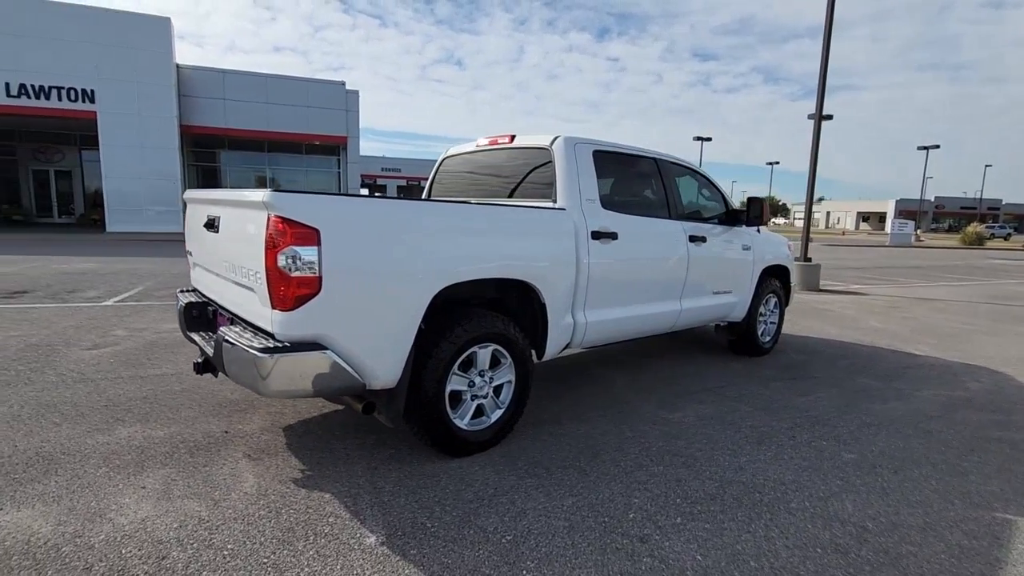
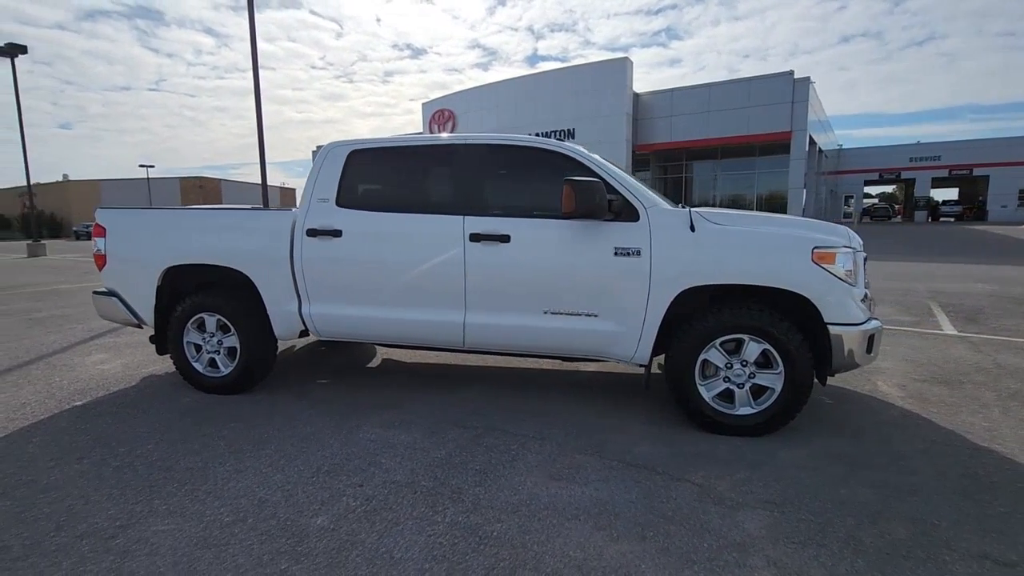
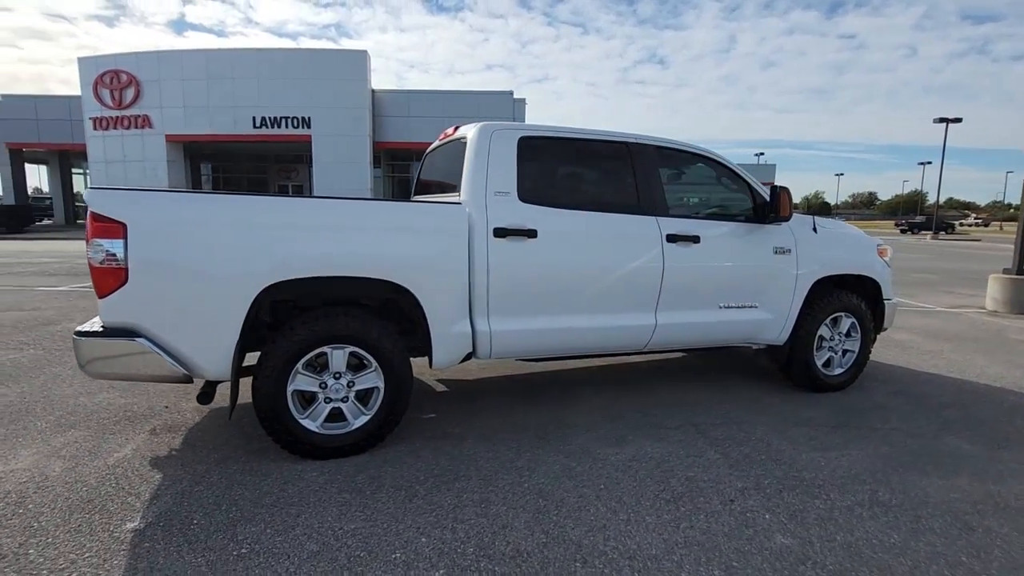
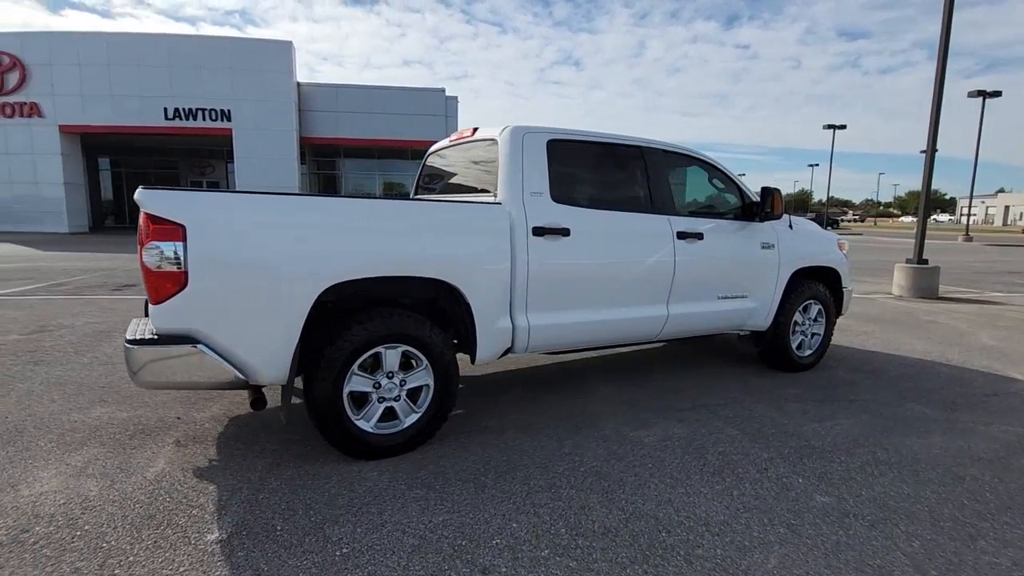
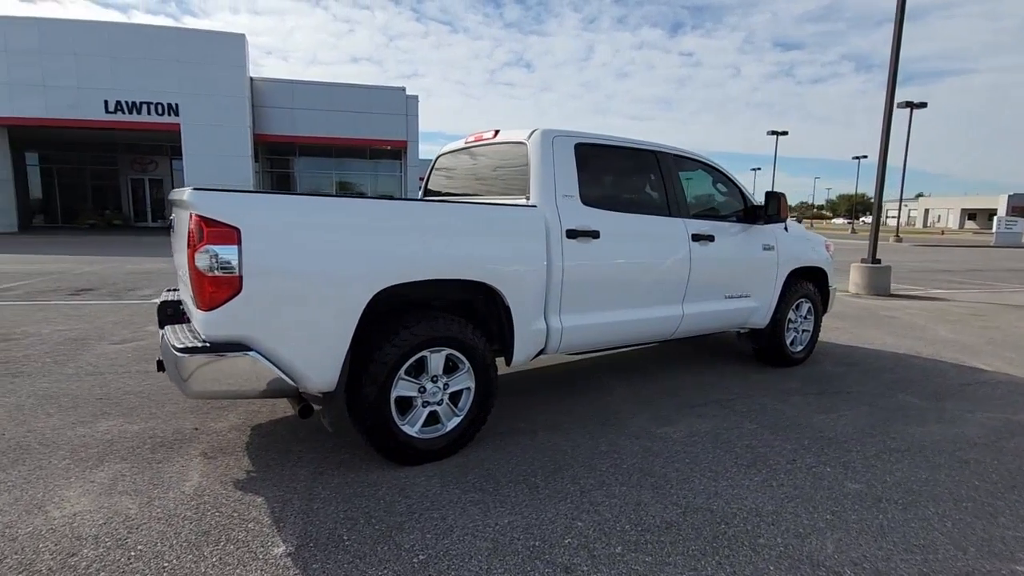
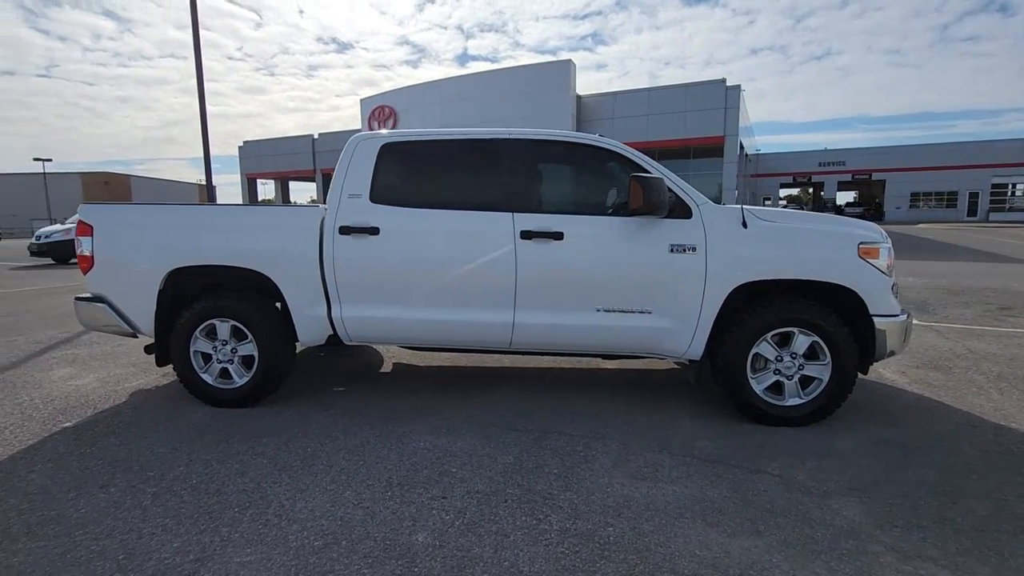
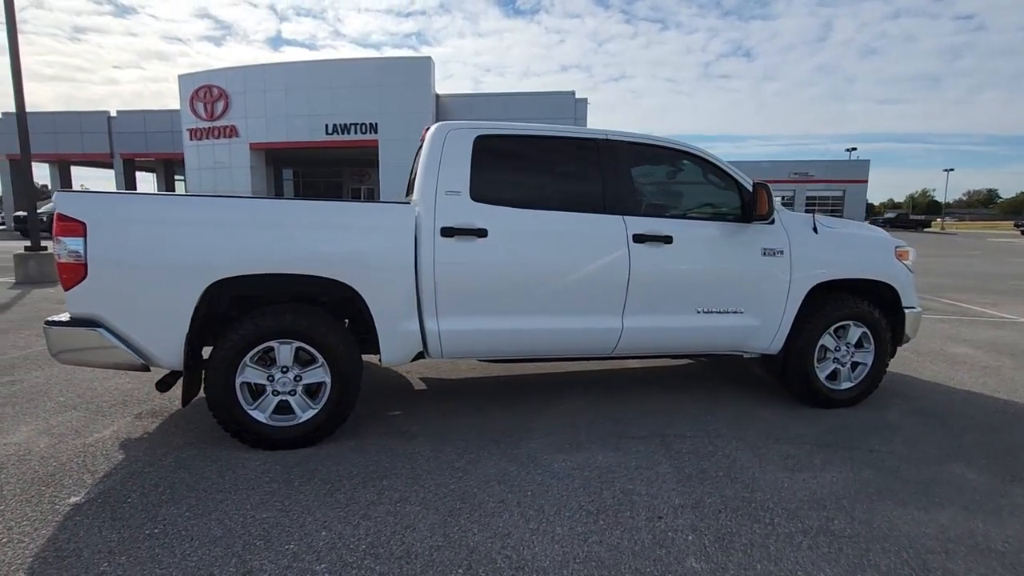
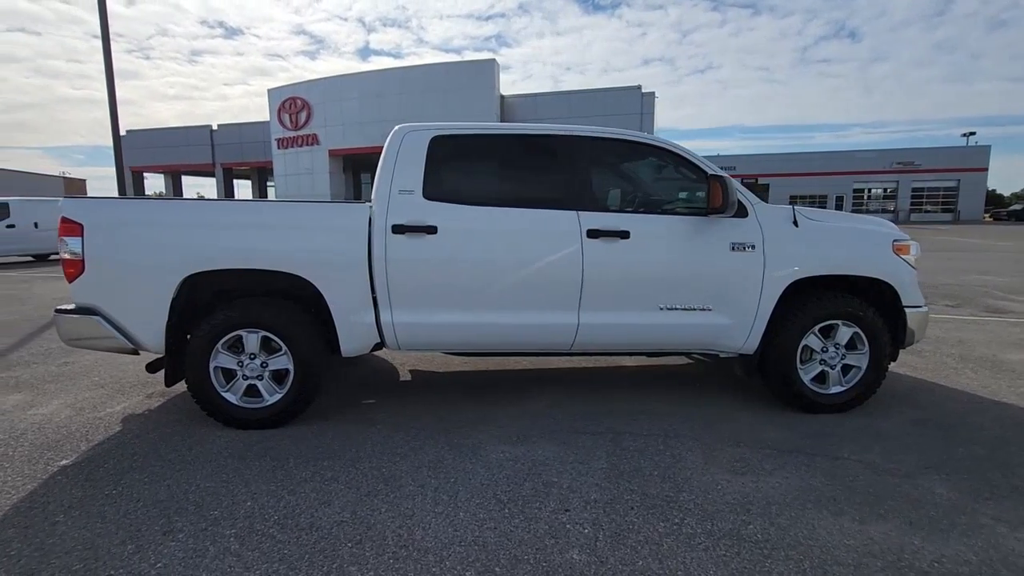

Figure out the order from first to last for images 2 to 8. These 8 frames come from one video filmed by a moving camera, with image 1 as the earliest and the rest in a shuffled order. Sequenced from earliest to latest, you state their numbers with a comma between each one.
5, 4, 3, 7, 8, 6, 2
